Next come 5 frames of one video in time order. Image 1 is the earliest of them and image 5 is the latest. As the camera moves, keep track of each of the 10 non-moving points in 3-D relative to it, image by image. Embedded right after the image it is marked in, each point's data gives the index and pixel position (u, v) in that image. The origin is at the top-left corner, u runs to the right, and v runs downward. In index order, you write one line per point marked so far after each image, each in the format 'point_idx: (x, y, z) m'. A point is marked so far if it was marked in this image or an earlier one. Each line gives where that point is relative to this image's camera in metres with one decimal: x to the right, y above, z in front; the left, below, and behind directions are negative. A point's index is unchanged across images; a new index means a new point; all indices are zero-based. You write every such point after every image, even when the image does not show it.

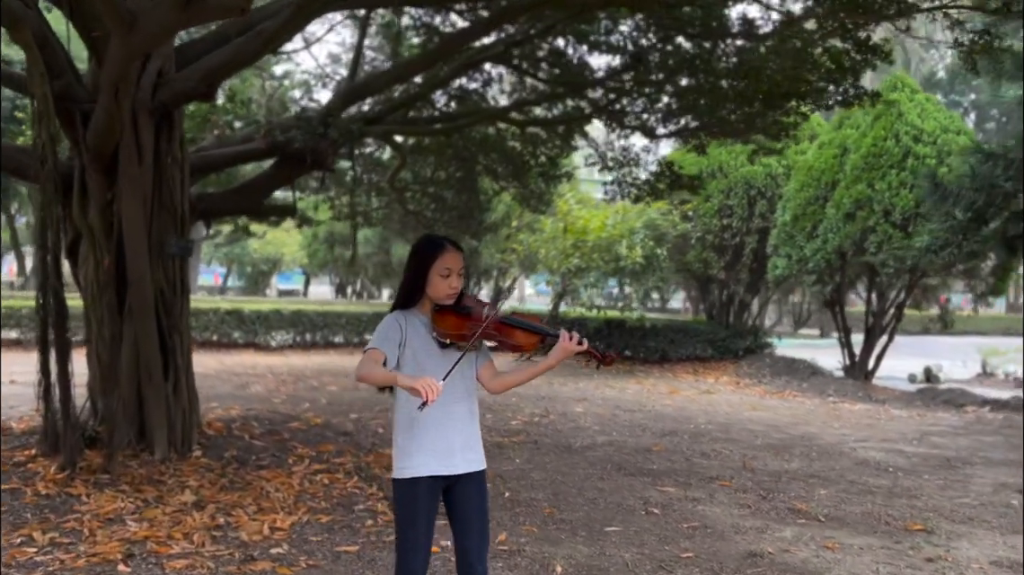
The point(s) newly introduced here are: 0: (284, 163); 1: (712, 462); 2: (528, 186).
0: (-1.8, +1.0, +6.9) m
1: (+1.6, -1.4, +6.8) m
2: (+0.2, +1.3, +11.4) m
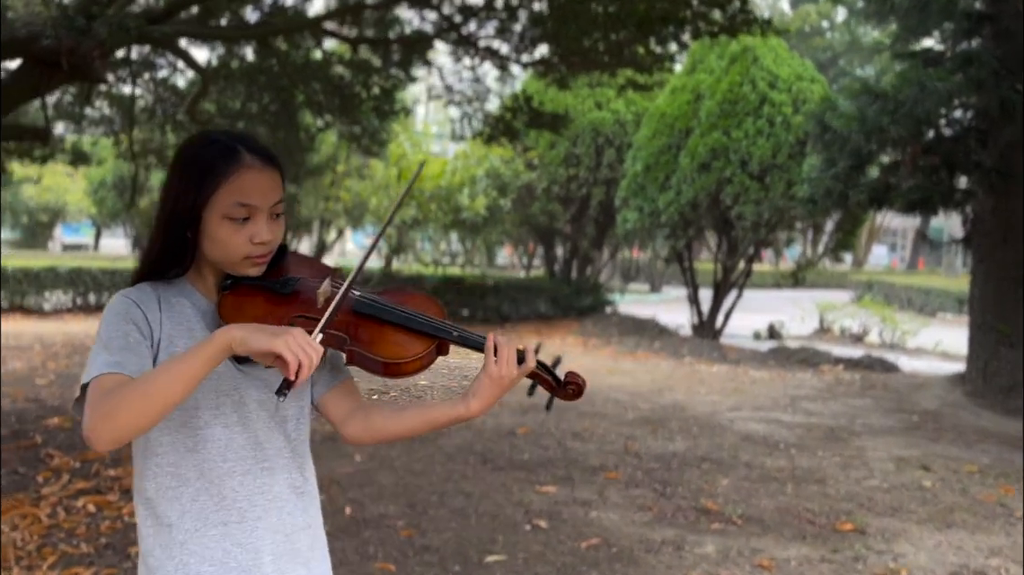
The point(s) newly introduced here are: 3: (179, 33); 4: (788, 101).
0: (-2.9, +1.3, +5.1) m
1: (+0.5, -1.1, +5.8) m
2: (-1.7, +1.9, +9.8) m
3: (-2.2, +1.7, +5.7) m
4: (+3.2, +2.2, +10.1) m
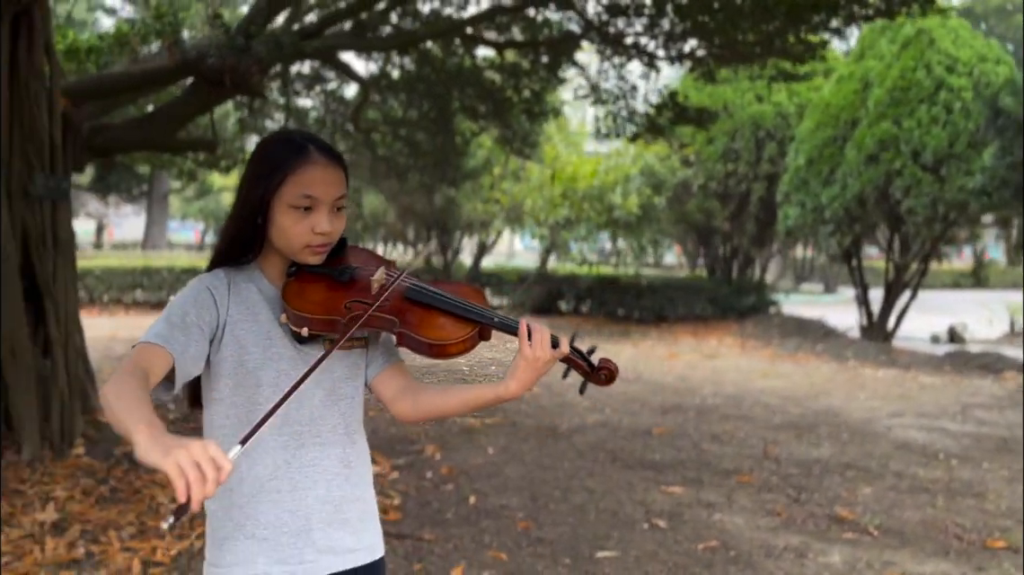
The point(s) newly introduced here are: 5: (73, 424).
0: (-2.0, +1.3, +5.6) m
1: (+1.4, -1.1, +5.6) m
2: (0.0, +1.9, +10.0) m
3: (-1.3, +1.7, +6.1) m
4: (+4.9, +2.2, +9.4) m
5: (-2.4, -0.7, +4.7) m
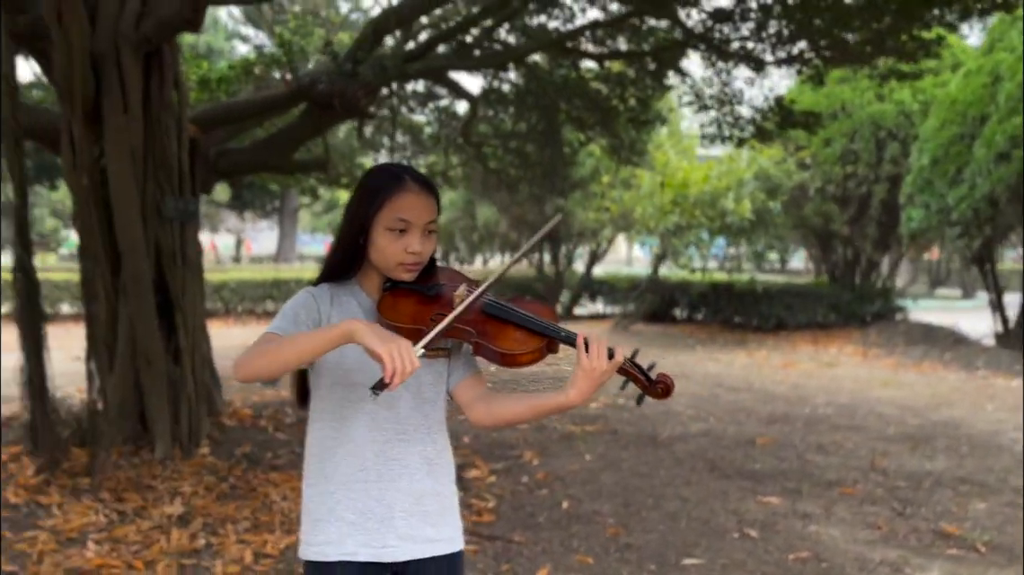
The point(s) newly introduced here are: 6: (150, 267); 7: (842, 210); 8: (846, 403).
0: (-1.4, +1.2, +6.0) m
1: (+2.0, -1.1, +5.5) m
2: (+1.2, +1.8, +10.1) m
3: (-0.6, +1.6, +6.4) m
4: (+6.0, +2.2, +8.7) m
5: (-1.8, -0.8, +5.1) m
6: (-2.0, +0.1, +4.8) m
7: (+4.7, +1.1, +12.3) m
8: (+2.9, -1.0, +7.6) m
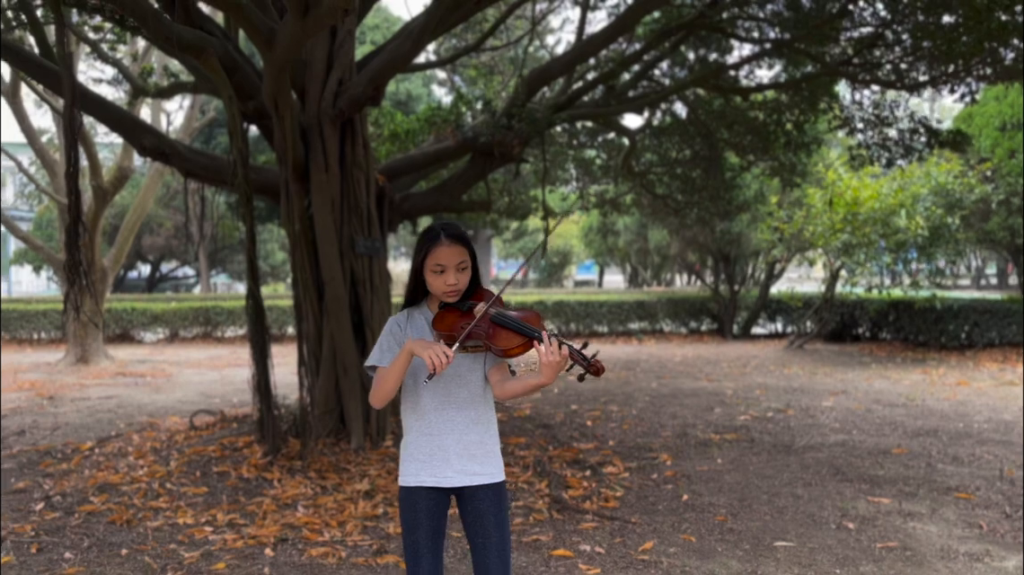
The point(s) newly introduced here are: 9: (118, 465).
0: (-0.3, +1.0, +7.0) m
1: (+3.0, -1.2, +5.7) m
2: (+3.2, +1.6, +10.4) m
3: (+0.6, +1.4, +7.2) m
4: (+7.6, +2.0, +8.0) m
5: (-0.9, -1.0, +6.2) m
6: (-1.1, 0.0, +5.9) m
7: (+7.1, +0.9, +11.8) m
8: (+4.3, -1.2, +7.5) m
9: (-2.7, -1.2, +5.9) m
